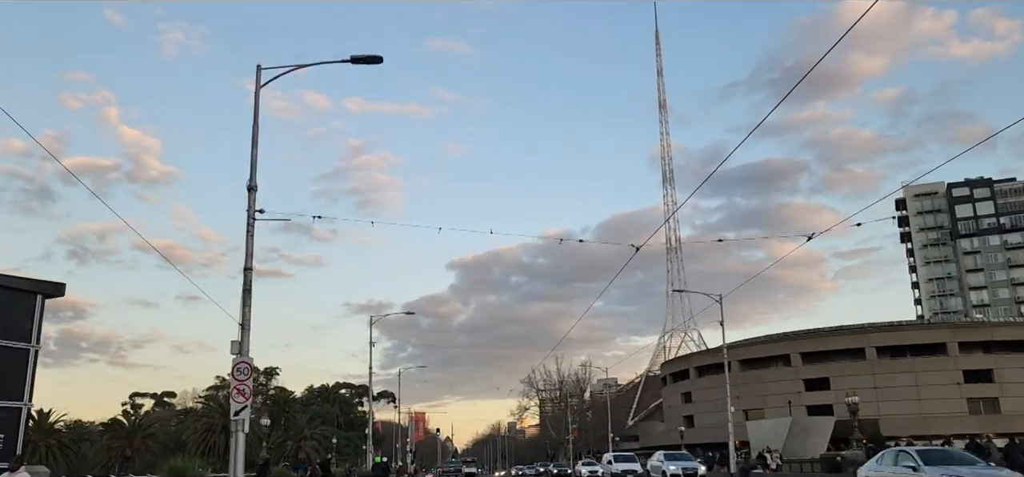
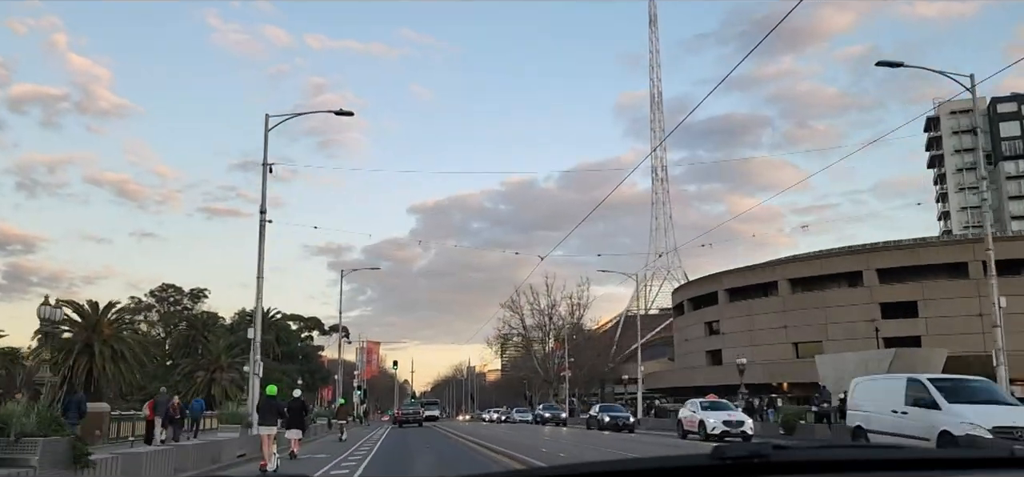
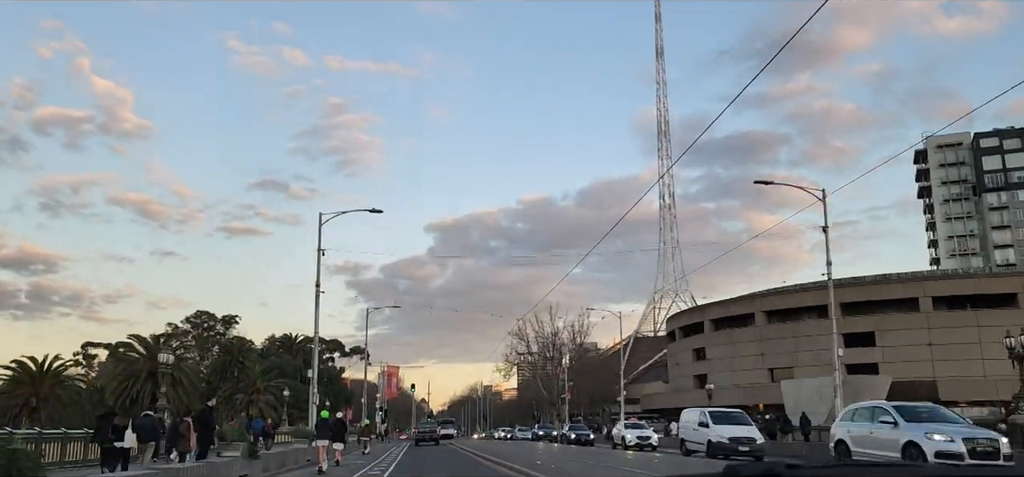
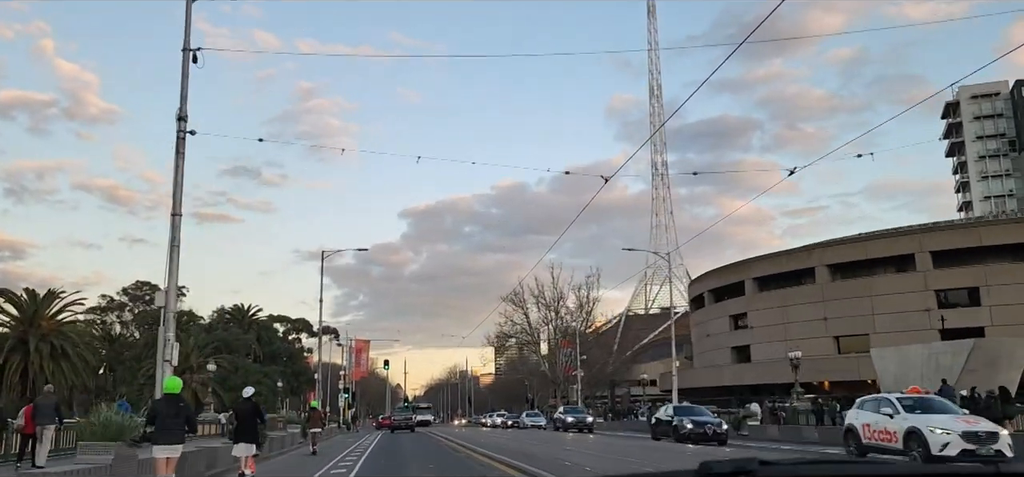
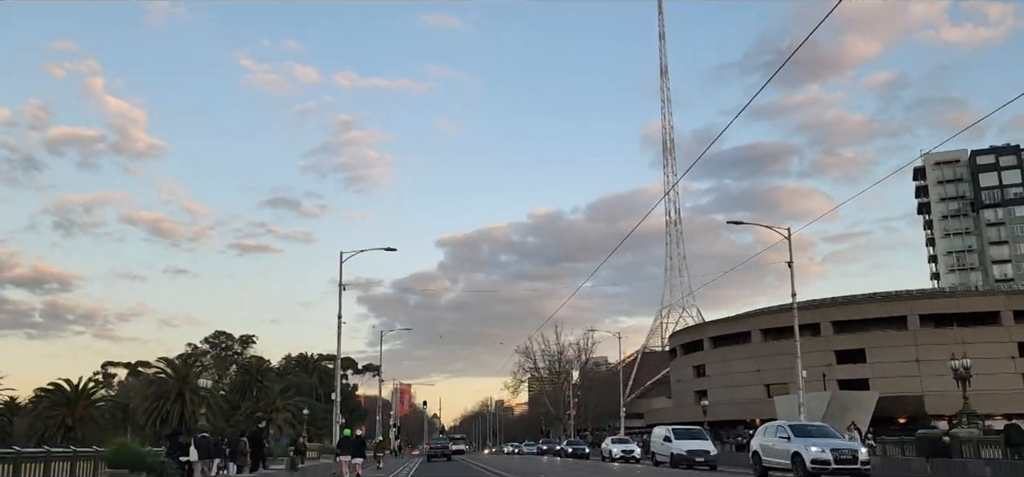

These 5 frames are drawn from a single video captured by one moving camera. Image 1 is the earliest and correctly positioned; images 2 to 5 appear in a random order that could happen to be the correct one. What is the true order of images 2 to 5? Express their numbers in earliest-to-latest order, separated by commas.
5, 3, 2, 4
